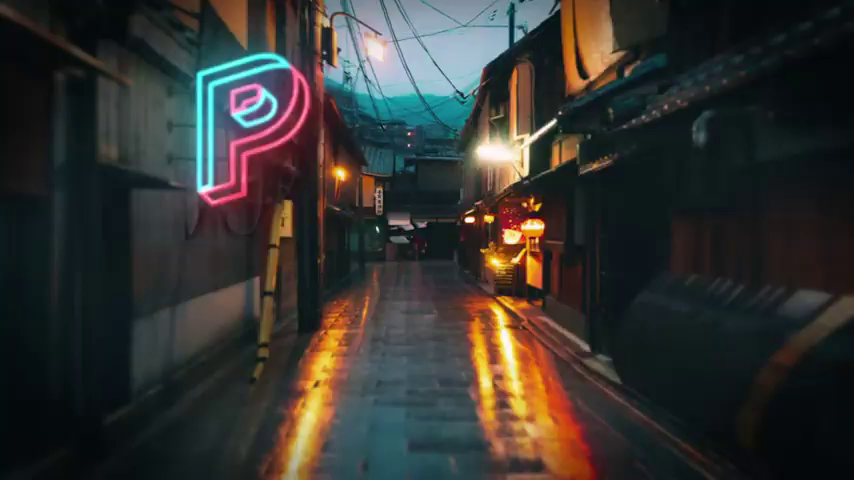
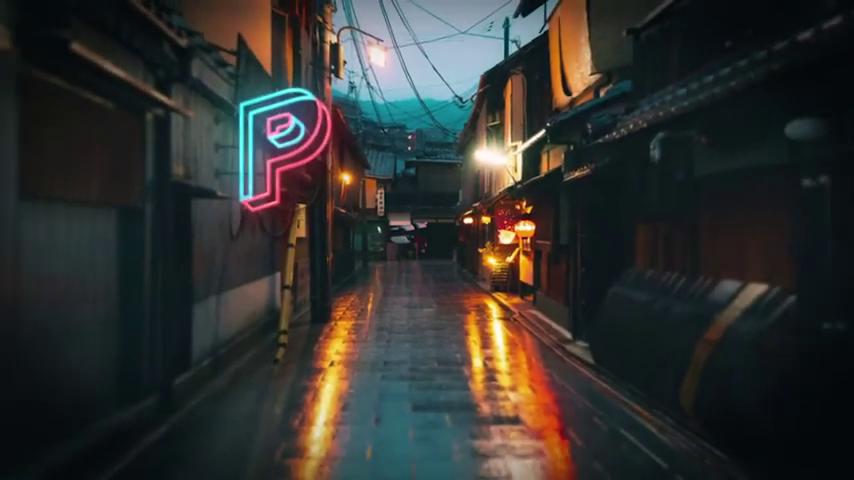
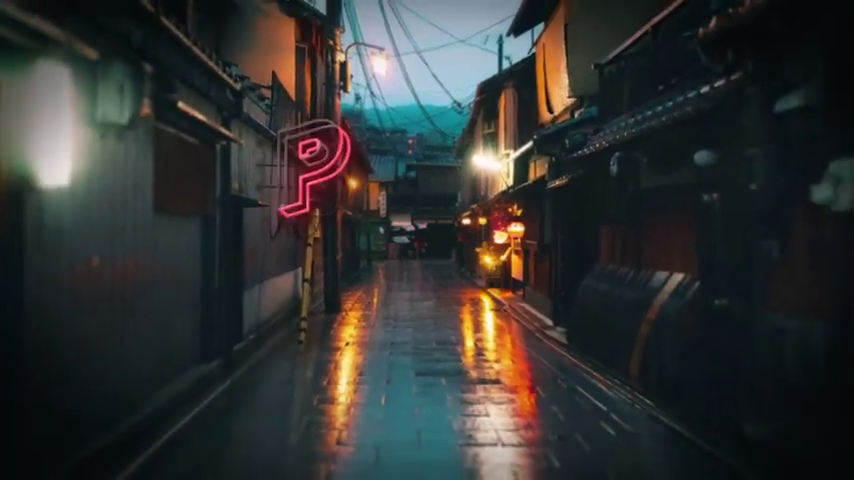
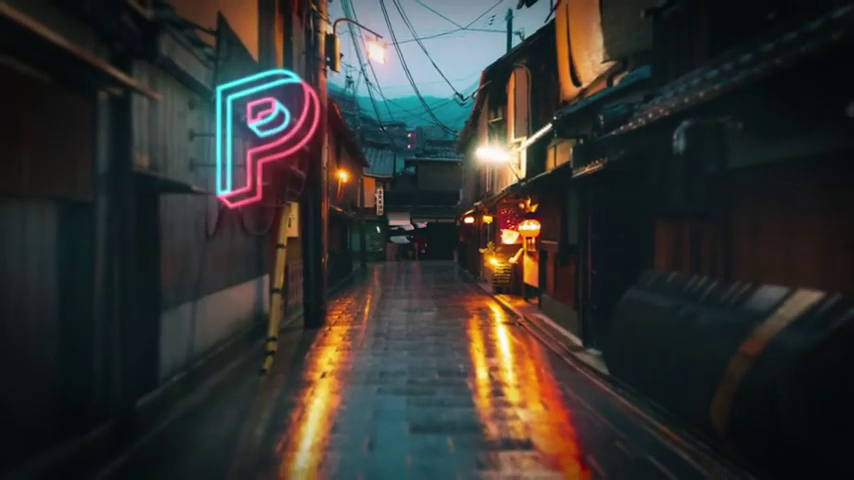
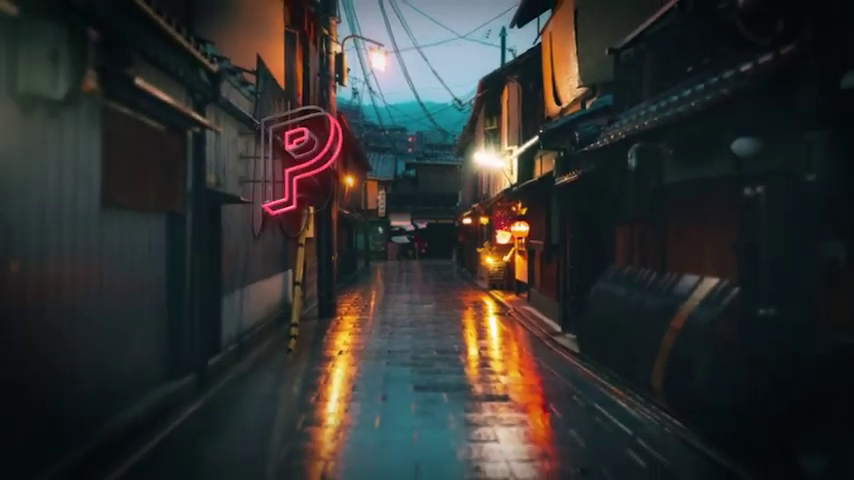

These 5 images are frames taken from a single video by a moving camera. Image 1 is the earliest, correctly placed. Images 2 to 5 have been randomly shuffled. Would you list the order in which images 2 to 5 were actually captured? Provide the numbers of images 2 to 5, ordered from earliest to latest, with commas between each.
4, 2, 5, 3
